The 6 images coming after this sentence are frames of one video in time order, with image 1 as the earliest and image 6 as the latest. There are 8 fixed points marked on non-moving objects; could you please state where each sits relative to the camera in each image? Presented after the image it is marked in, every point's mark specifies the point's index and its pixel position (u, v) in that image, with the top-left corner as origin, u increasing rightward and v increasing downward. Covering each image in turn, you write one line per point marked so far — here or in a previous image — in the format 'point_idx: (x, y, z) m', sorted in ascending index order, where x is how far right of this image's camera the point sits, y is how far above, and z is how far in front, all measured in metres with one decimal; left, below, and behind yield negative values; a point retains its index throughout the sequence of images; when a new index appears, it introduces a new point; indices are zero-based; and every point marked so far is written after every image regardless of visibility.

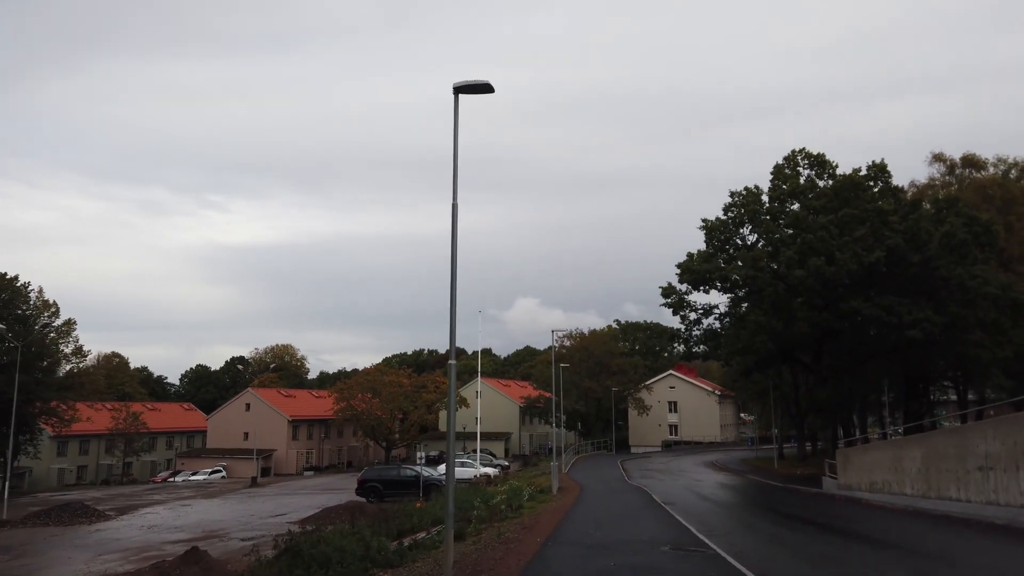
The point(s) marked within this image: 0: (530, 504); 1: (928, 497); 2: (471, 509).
0: (+0.4, -5.7, +19.2) m
1: (+9.2, -4.6, +16.2) m
2: (-0.9, -5.3, +17.6) m
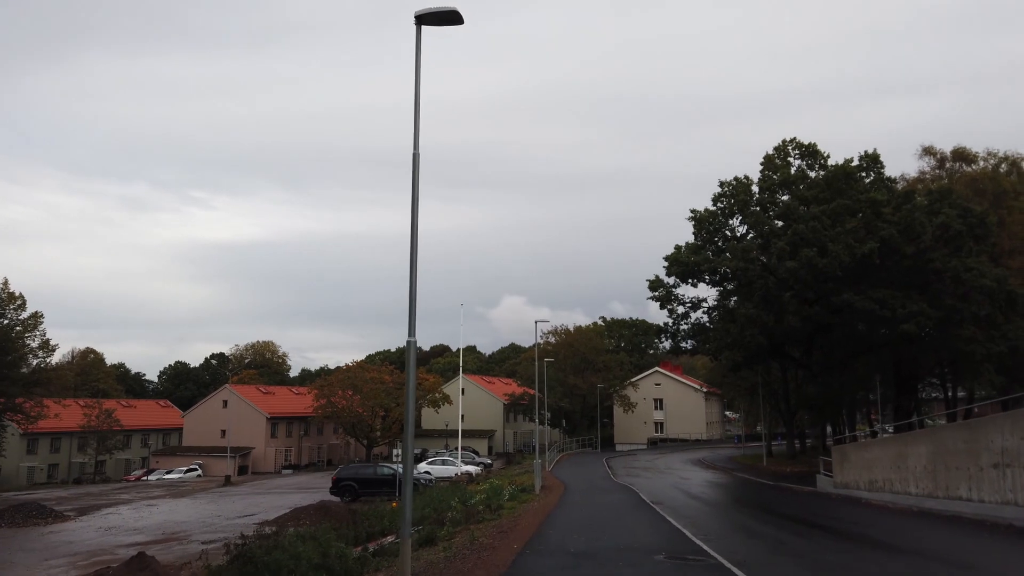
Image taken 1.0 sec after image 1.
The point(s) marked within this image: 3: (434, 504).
0: (-0.1, -5.4, +18.1) m
1: (+8.8, -4.3, +15.2) m
2: (-1.4, -5.0, +16.4) m
3: (-2.0, -5.5, +18.5) m
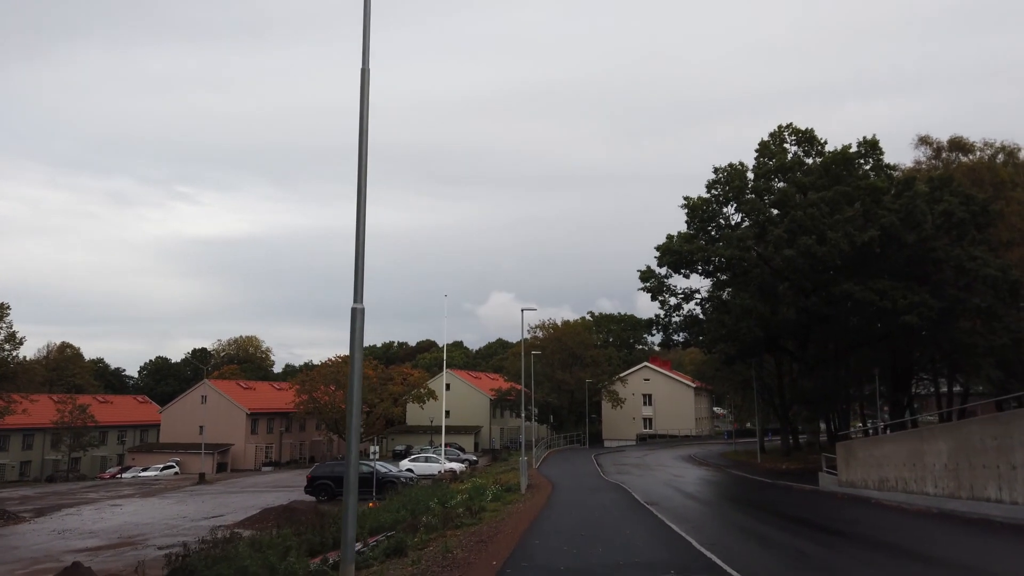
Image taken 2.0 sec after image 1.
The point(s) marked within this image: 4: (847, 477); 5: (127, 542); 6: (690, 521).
0: (-0.4, -5.0, +16.6) m
1: (+8.4, -4.0, +13.9) m
2: (-1.8, -4.6, +15.0) m
3: (-2.4, -5.1, +17.1) m
4: (+8.7, -4.9, +19.0) m
5: (-9.9, -6.5, +18.8) m
6: (+4.2, -5.6, +17.4) m
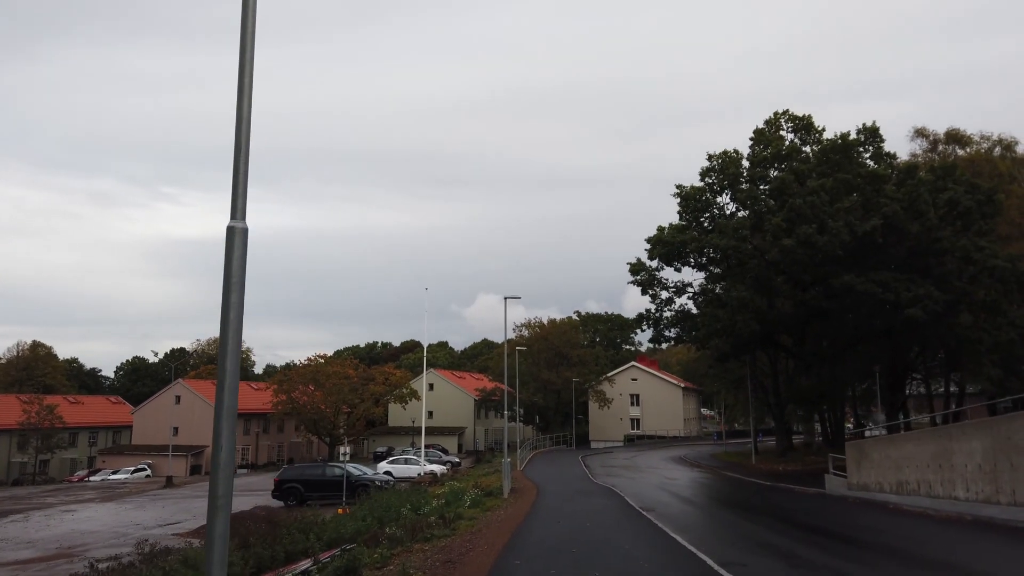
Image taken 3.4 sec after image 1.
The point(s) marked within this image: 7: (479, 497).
0: (-0.8, -4.6, +14.9) m
1: (+8.1, -3.6, +12.4) m
2: (-2.1, -4.2, +13.2) m
3: (-2.8, -4.7, +15.3) m
4: (+8.3, -4.5, +17.5) m
5: (-10.3, -6.1, +16.9) m
6: (+3.8, -5.2, +15.7) m
7: (-0.8, -5.3, +18.5) m
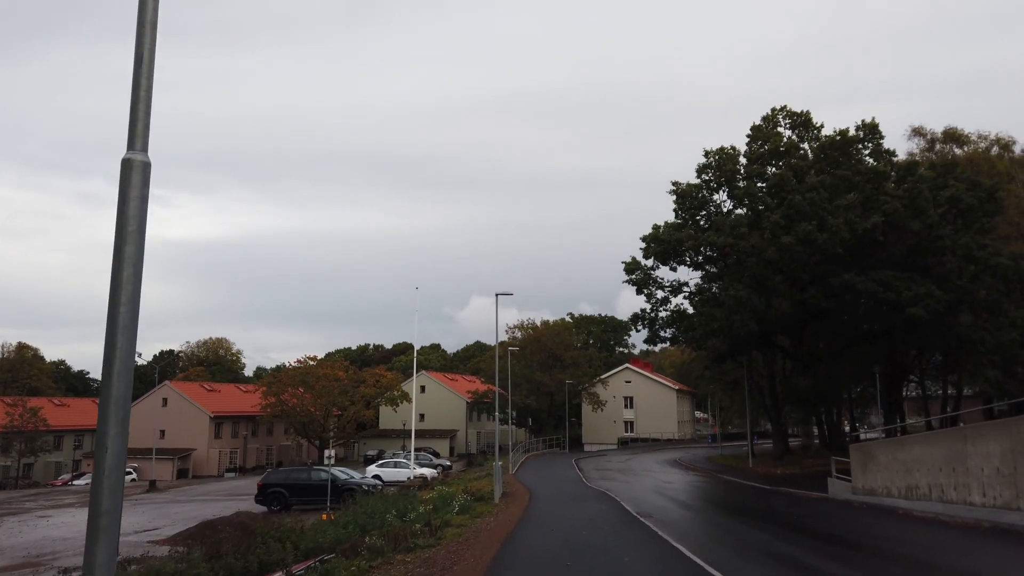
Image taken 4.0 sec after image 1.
0: (-1.0, -4.5, +14.1) m
1: (+8.0, -3.5, +11.7) m
2: (-2.3, -4.1, +12.4) m
3: (-3.0, -4.6, +14.5) m
4: (+8.1, -4.4, +16.8) m
5: (-10.5, -6.0, +16.0) m
6: (+3.7, -5.1, +15.0) m
7: (-1.0, -5.2, +17.7) m
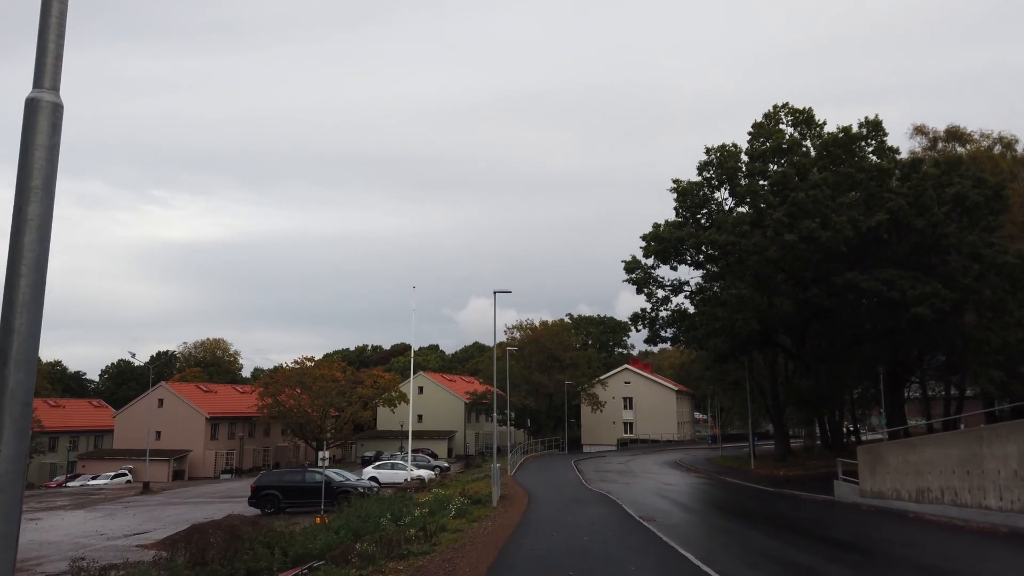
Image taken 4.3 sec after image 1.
0: (-1.0, -4.4, +13.7) m
1: (+7.9, -3.5, +11.2) m
2: (-2.3, -4.0, +11.9) m
3: (-3.0, -4.5, +14.0) m
4: (+8.0, -4.4, +16.3) m
5: (-10.5, -5.9, +15.5) m
6: (+3.6, -5.0, +14.5) m
7: (-1.1, -5.1, +17.3) m
